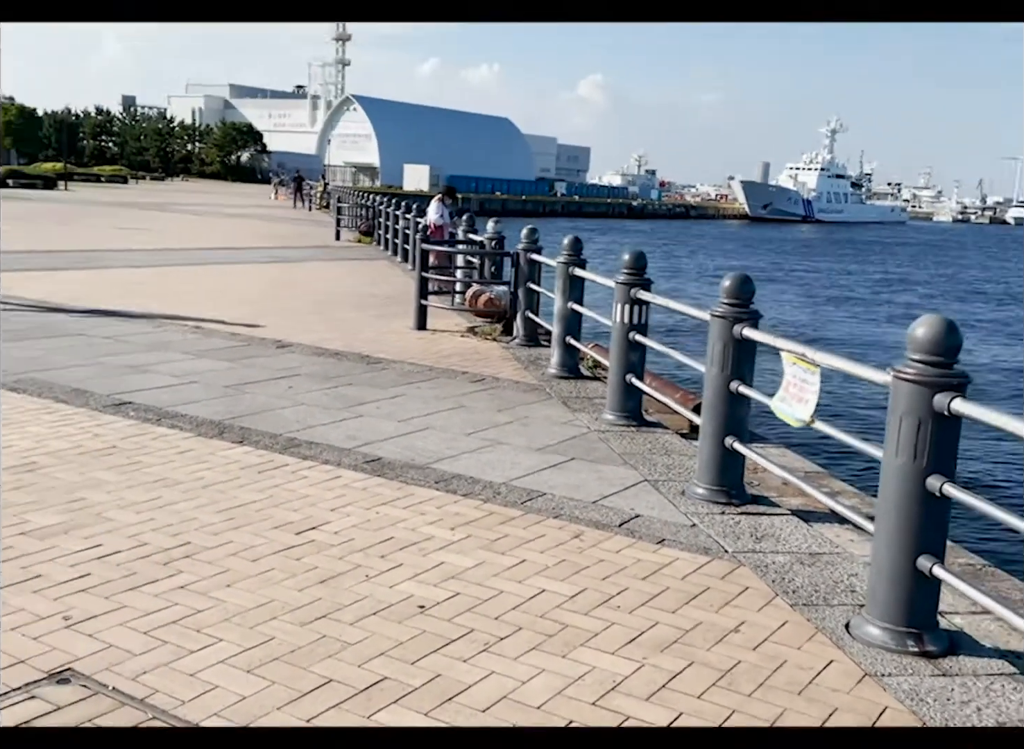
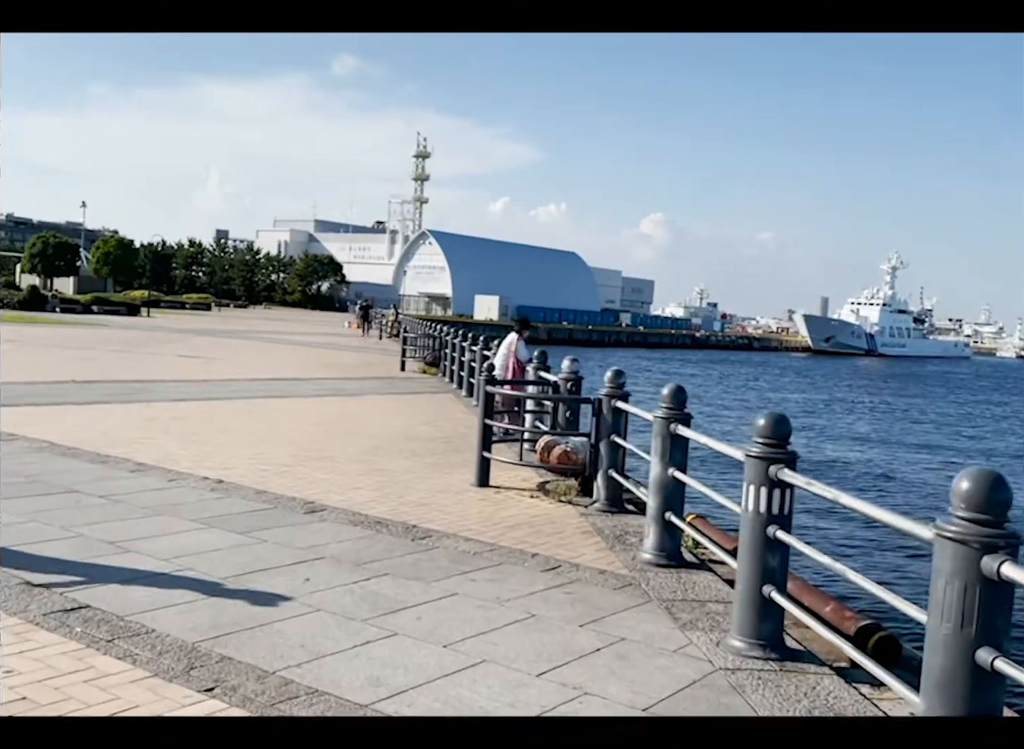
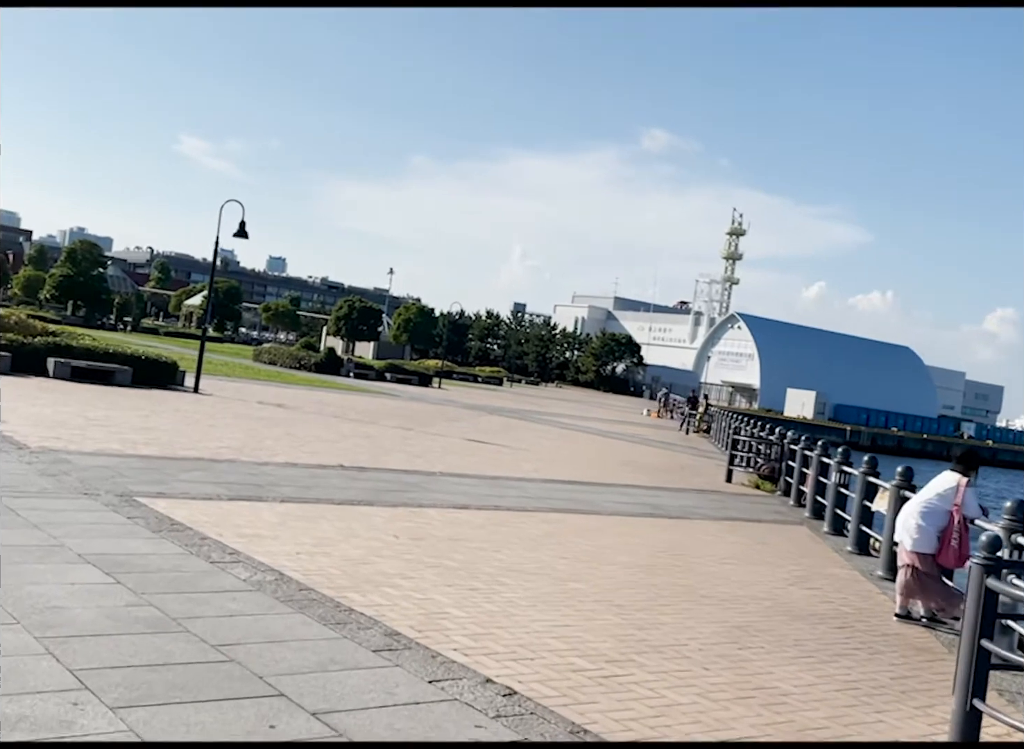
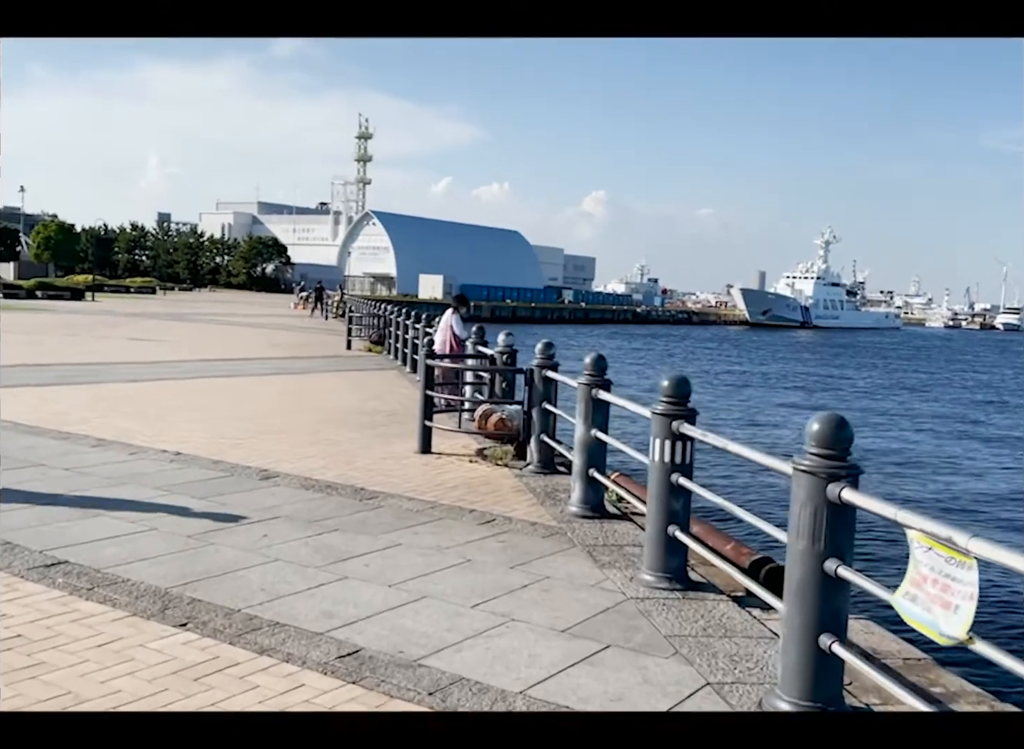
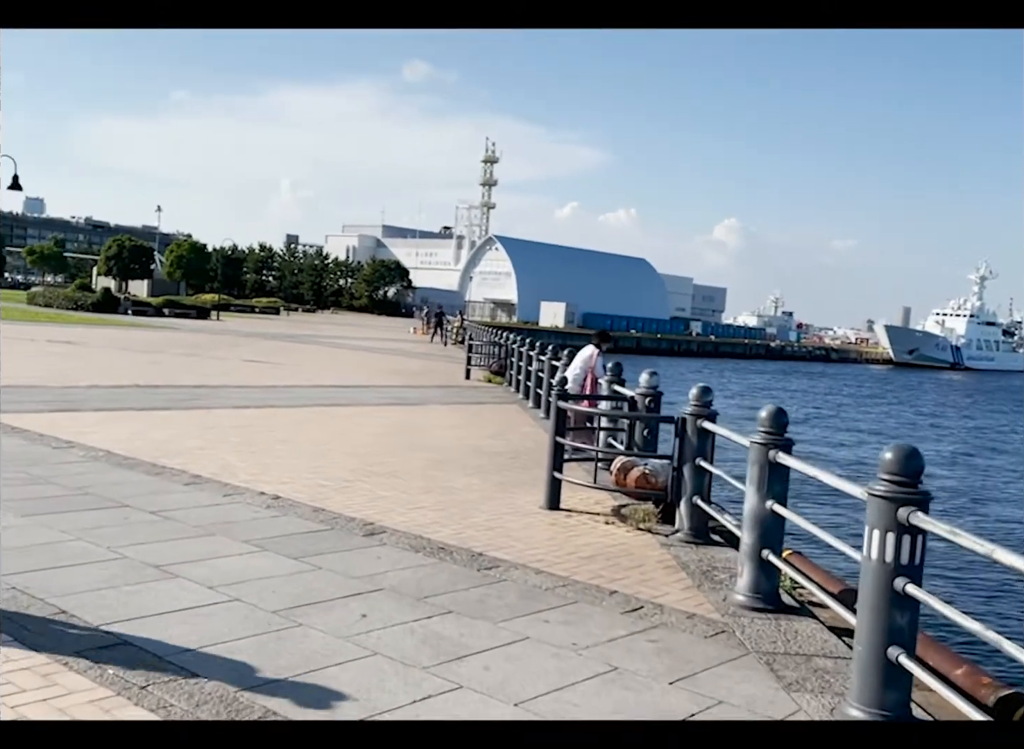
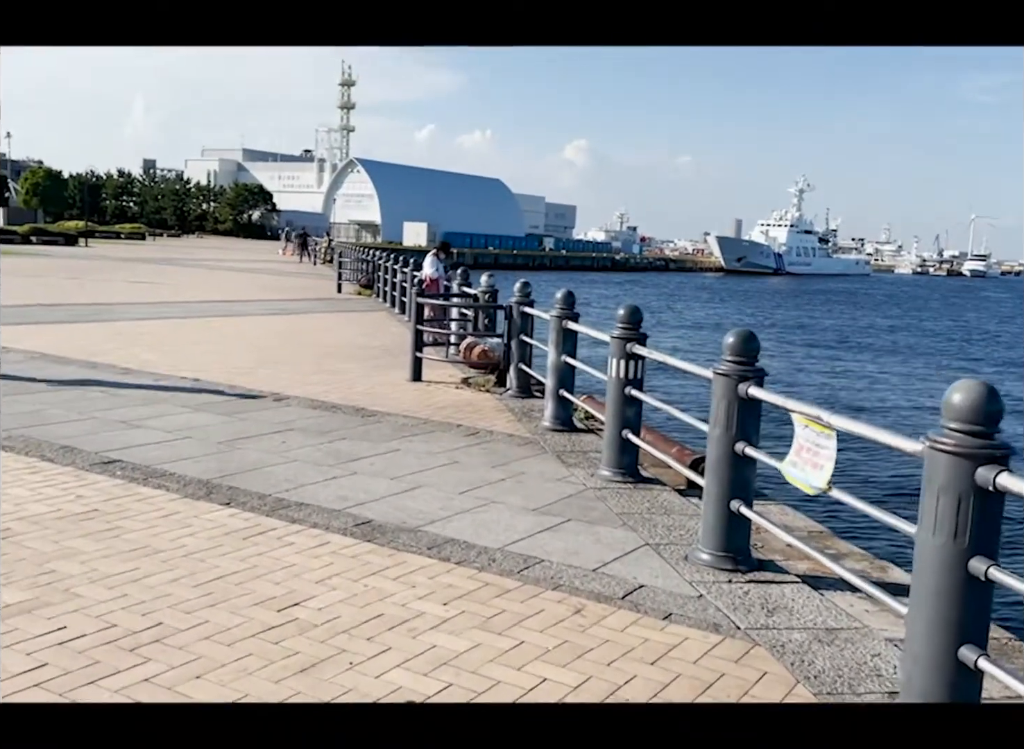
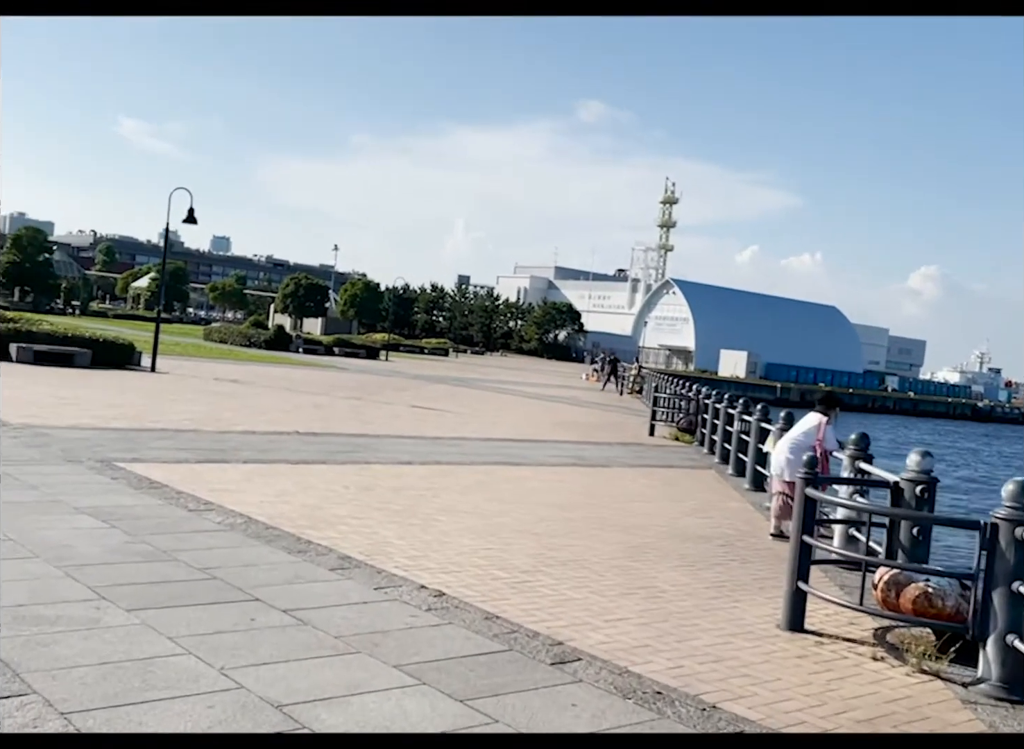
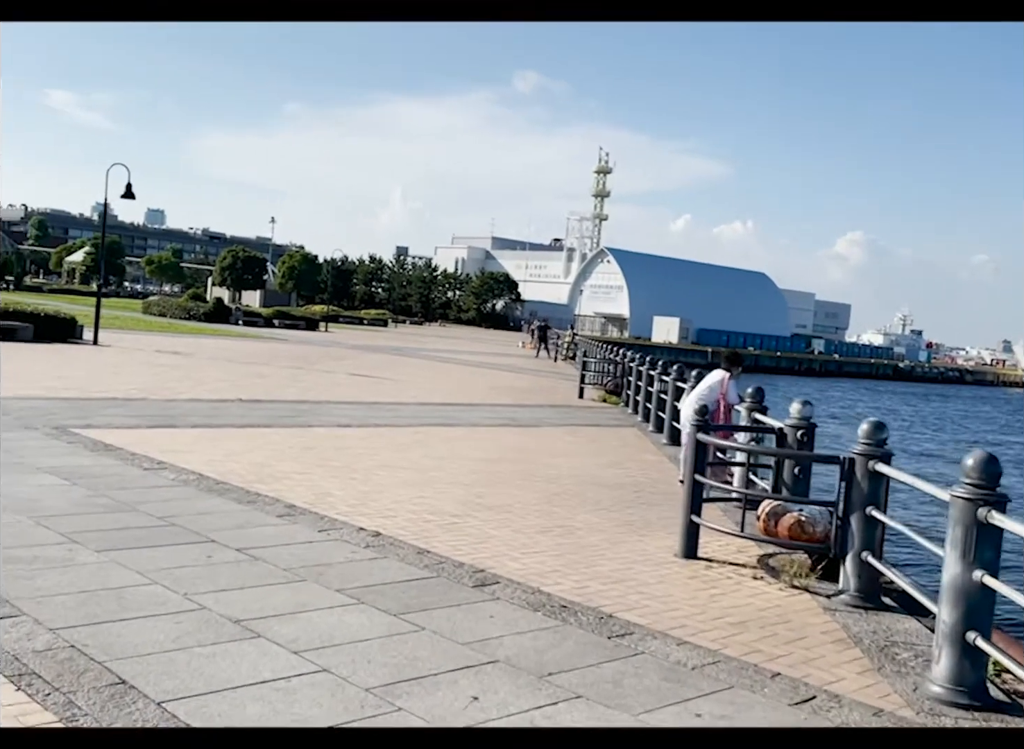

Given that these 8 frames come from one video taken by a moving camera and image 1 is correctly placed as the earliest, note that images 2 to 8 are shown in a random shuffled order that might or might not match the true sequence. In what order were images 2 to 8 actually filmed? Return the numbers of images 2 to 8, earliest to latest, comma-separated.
6, 4, 2, 5, 8, 7, 3
